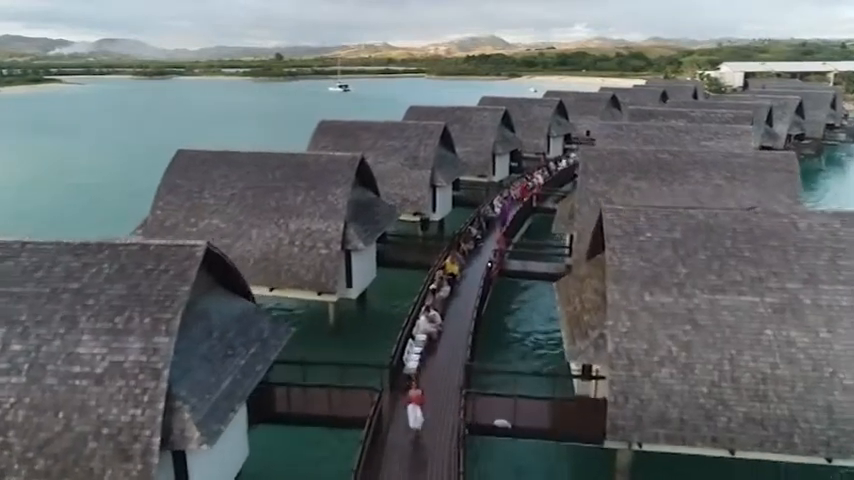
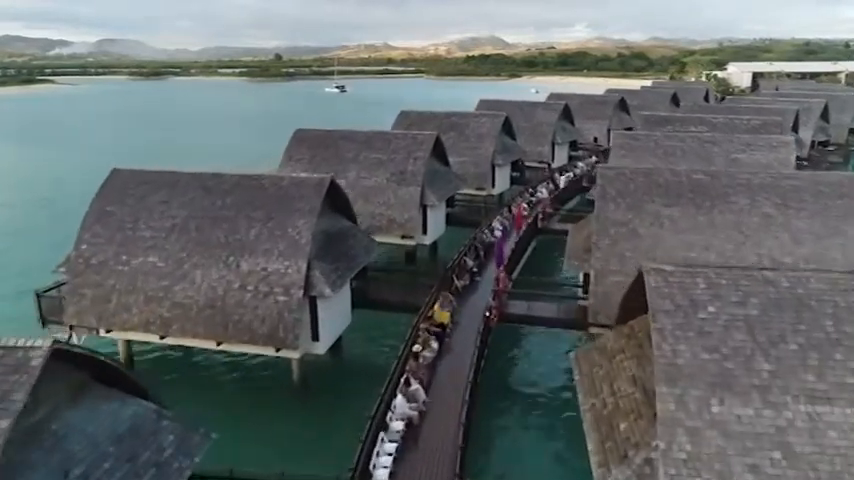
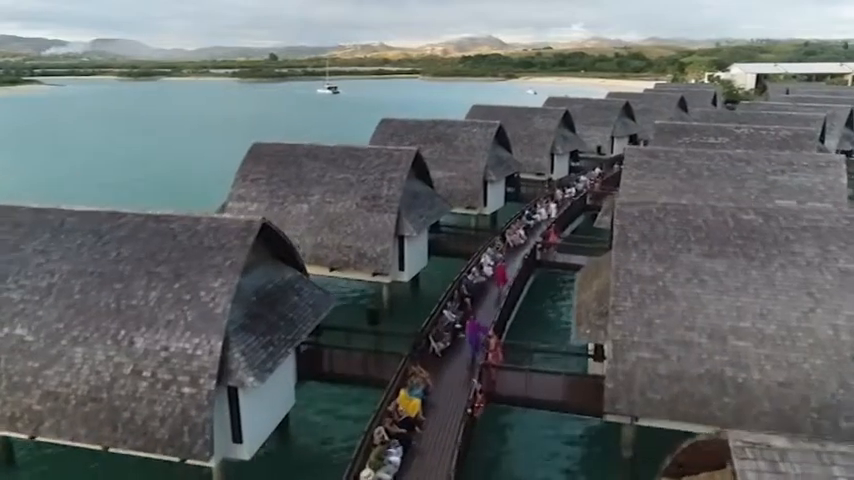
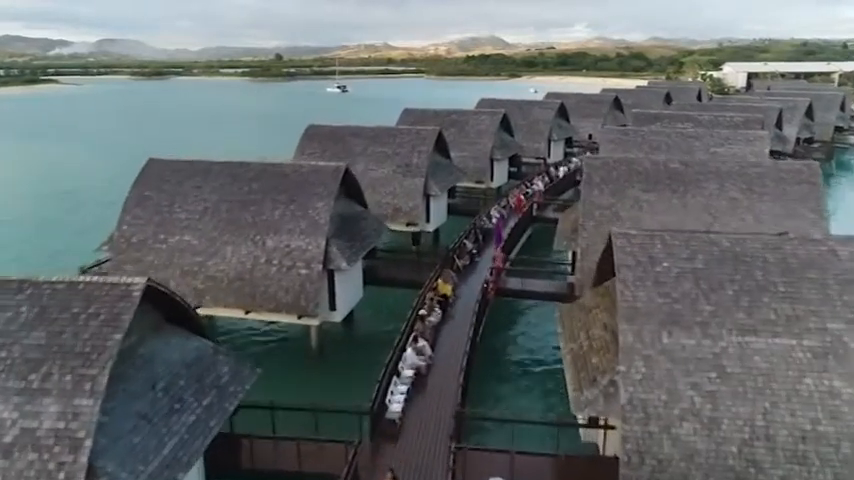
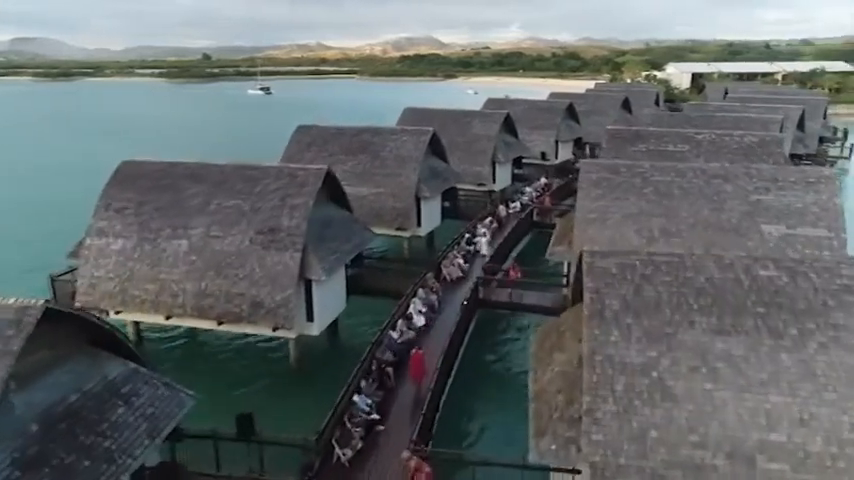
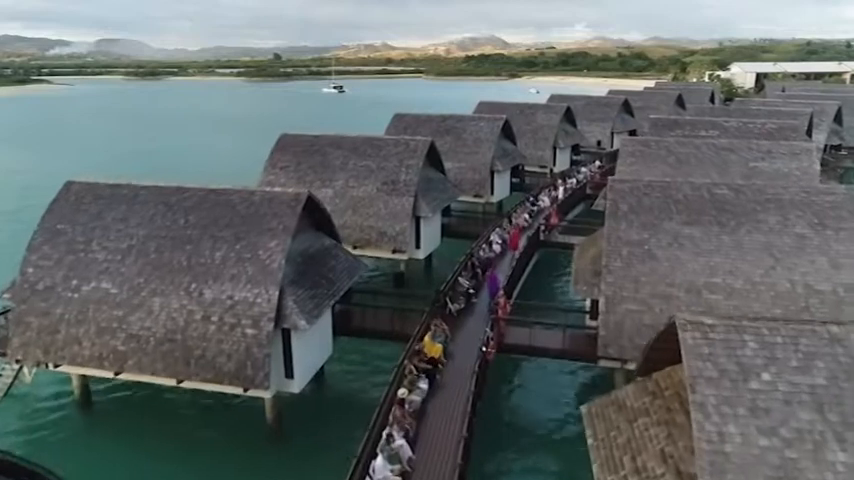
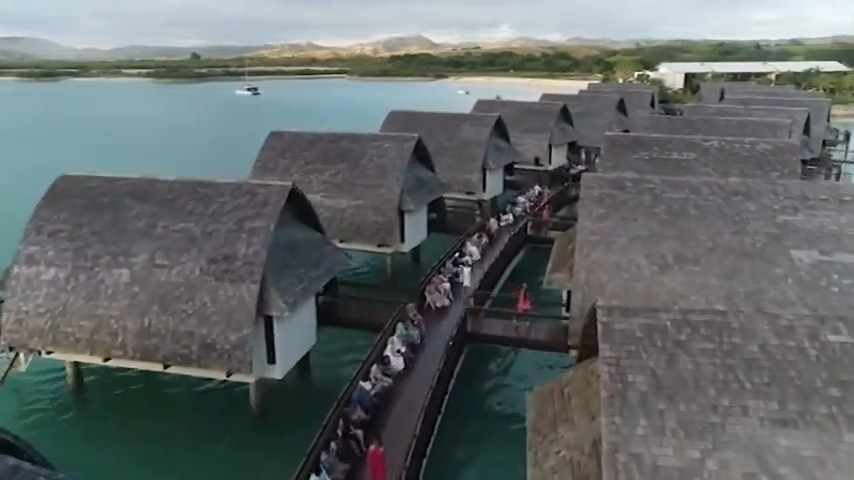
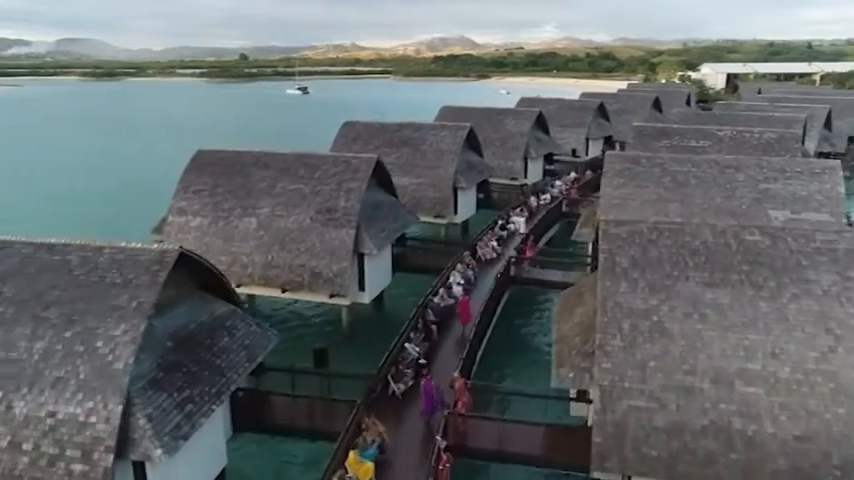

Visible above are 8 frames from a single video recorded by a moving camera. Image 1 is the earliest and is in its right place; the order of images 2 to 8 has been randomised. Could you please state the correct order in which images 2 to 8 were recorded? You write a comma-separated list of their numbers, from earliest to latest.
4, 2, 6, 3, 8, 5, 7
